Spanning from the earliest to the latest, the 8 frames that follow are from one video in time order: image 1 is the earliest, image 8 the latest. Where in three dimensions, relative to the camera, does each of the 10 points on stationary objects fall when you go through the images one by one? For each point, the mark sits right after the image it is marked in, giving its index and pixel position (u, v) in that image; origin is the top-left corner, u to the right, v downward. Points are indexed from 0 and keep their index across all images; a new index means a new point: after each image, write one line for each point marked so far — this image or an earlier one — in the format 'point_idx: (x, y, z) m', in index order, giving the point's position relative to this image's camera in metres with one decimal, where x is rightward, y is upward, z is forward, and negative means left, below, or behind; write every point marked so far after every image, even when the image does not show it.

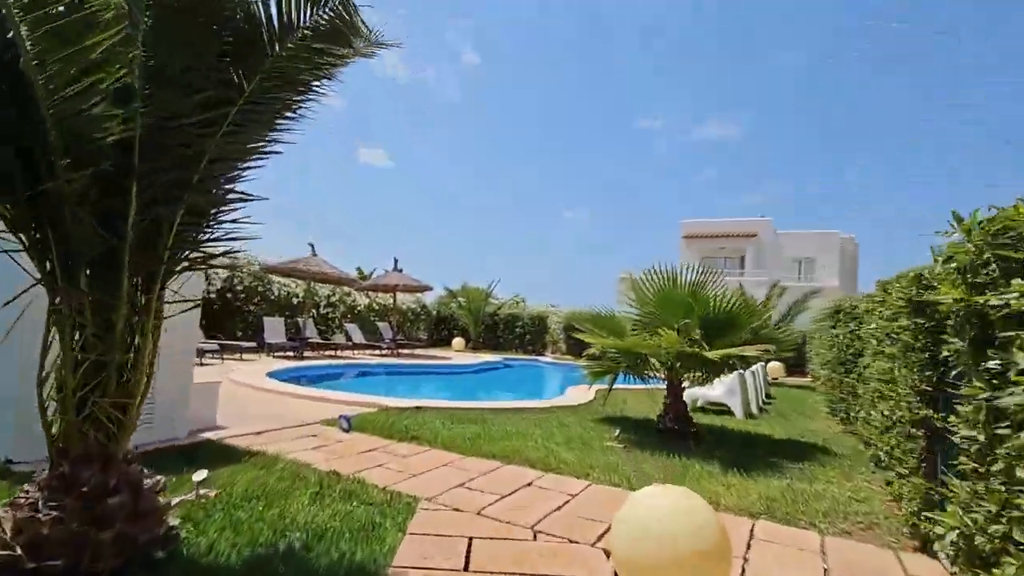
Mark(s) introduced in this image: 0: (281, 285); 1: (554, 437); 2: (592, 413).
0: (-7.1, +0.1, +16.4) m
1: (+0.4, -1.6, +5.6) m
2: (+1.1, -1.7, +7.3) m
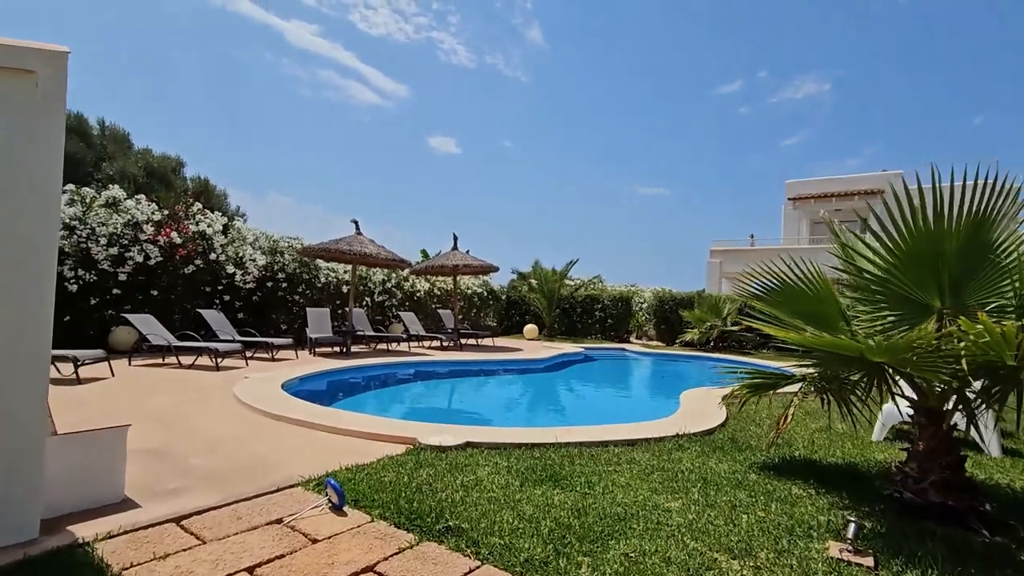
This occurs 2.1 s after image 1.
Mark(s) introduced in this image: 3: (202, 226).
0: (-5.0, +0.5, +14.6) m
1: (+1.1, -1.3, +2.9) m
2: (+2.0, -1.4, +4.5) m
3: (-6.8, +1.4, +11.7) m
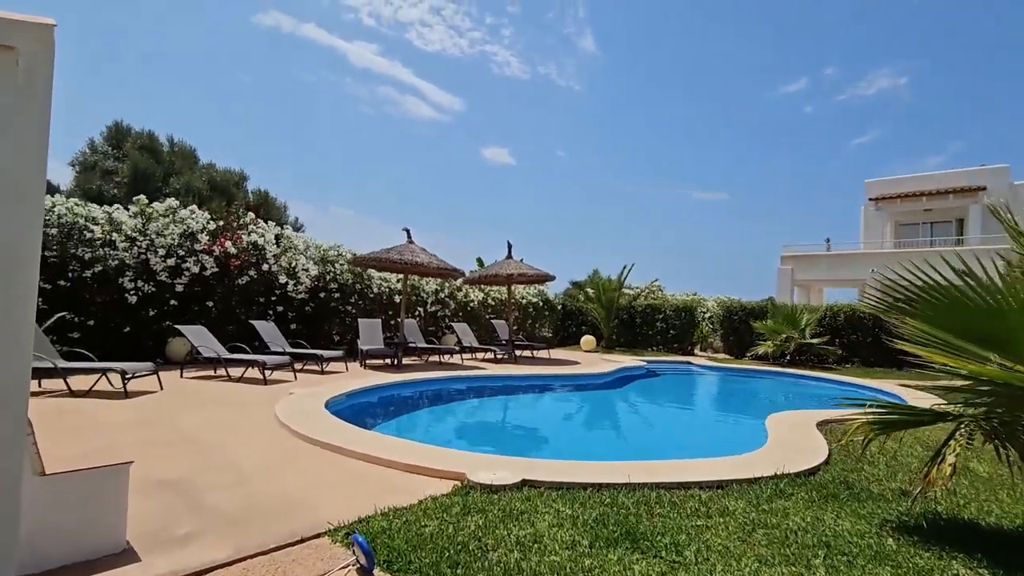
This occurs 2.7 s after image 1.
0: (-3.5, +0.2, +14.4) m
1: (+1.4, -1.4, +2.1) m
2: (+2.4, -1.5, +3.6) m
3: (-5.6, +1.1, +11.7) m
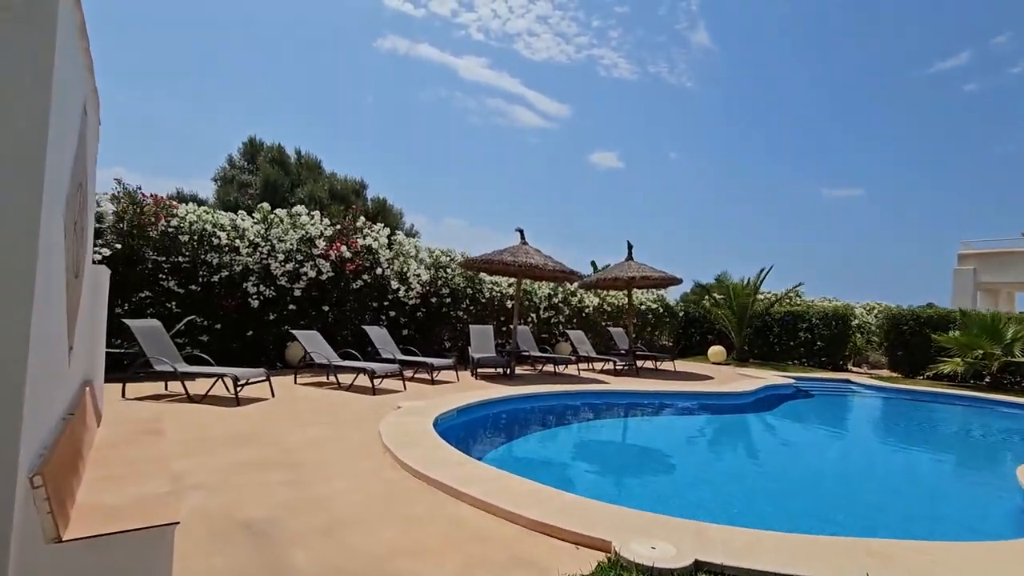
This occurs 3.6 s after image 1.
0: (-0.5, +0.1, +13.7) m
1: (+1.9, -1.4, +0.7) m
2: (+3.2, -1.5, +2.0) m
3: (-3.1, +1.0, +11.5) m
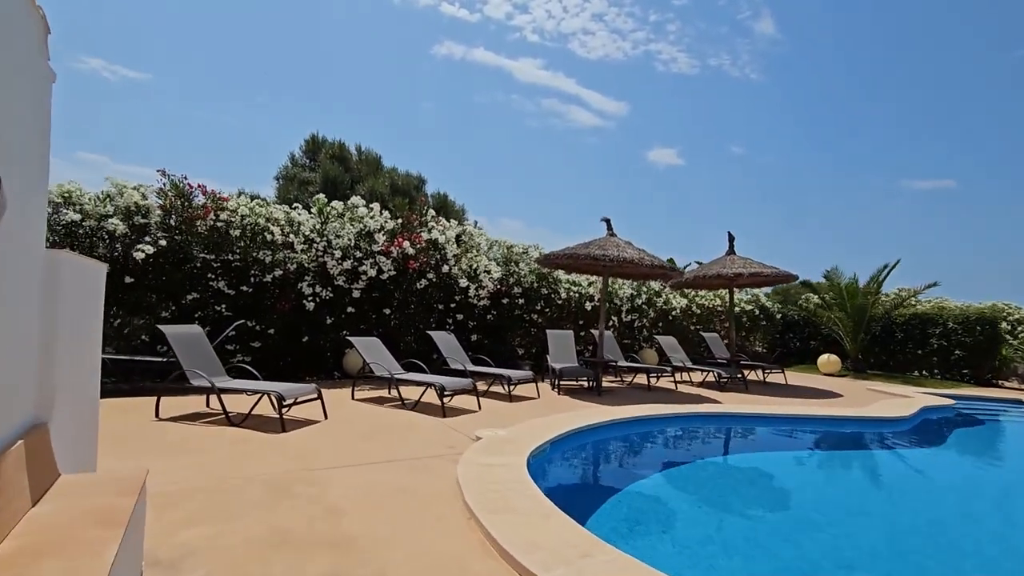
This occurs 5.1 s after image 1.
0: (+1.3, +0.1, +12.2) m
1: (+2.3, -1.3, -1.0) m
2: (+3.7, -1.4, +0.1) m
3: (-1.5, +1.0, +10.3) m
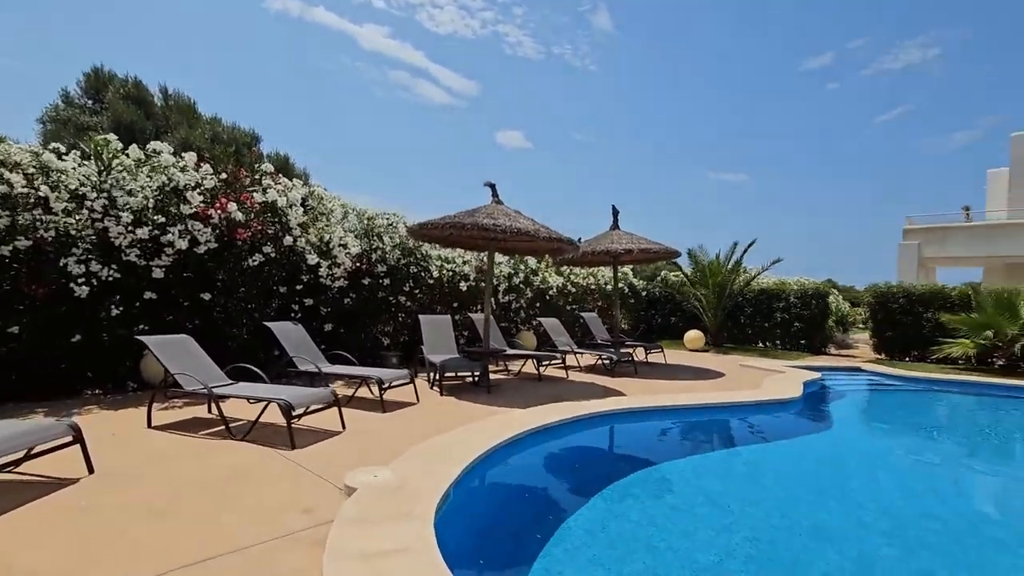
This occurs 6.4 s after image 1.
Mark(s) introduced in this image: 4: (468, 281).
0: (-1.4, +0.5, +10.6) m
1: (+3.2, -1.4, -1.7) m
2: (+4.3, -1.4, -0.3) m
3: (-3.6, +1.4, +7.9) m
4: (-0.9, +0.1, +10.8) m
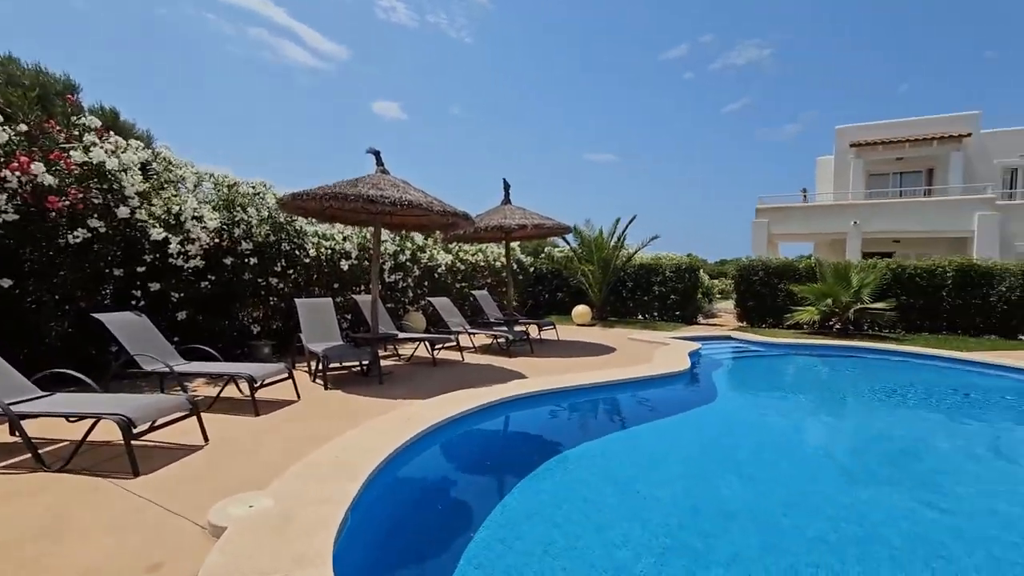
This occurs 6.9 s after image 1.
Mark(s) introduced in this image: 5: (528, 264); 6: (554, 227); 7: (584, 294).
0: (-3.4, +0.9, +9.5) m
1: (+3.8, -1.4, -1.4) m
2: (+4.5, -1.4, +0.3) m
3: (-5.0, +1.6, +6.4) m
4: (-3.0, +0.5, +9.9) m
5: (+0.5, +0.7, +15.7) m
6: (+0.8, +1.1, +10.0) m
7: (+2.1, -0.2, +16.0) m
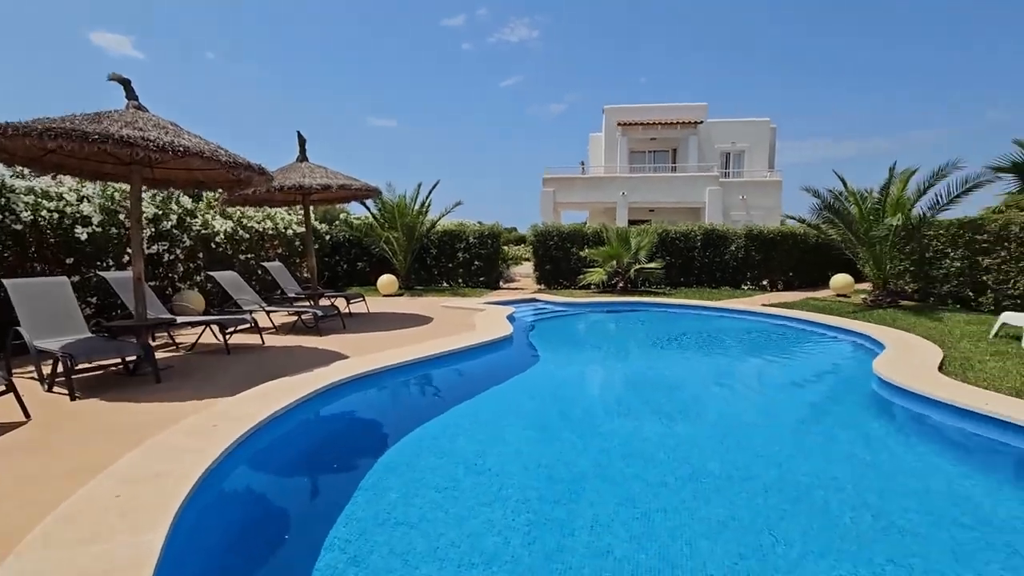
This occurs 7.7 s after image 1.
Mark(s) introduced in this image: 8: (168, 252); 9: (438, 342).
0: (-6.2, +1.2, +7.0) m
1: (+4.6, -1.3, -0.2) m
2: (+4.7, -1.1, +1.6) m
3: (-6.5, +1.7, +3.5) m
4: (-6.0, +0.9, +7.5) m
5: (-5.0, +1.5, +14.2) m
6: (-2.5, +1.7, +9.1) m
7: (-3.6, +0.7, +15.1) m
8: (-5.7, +0.6, +8.9) m
9: (-1.3, -0.8, +8.6) m
